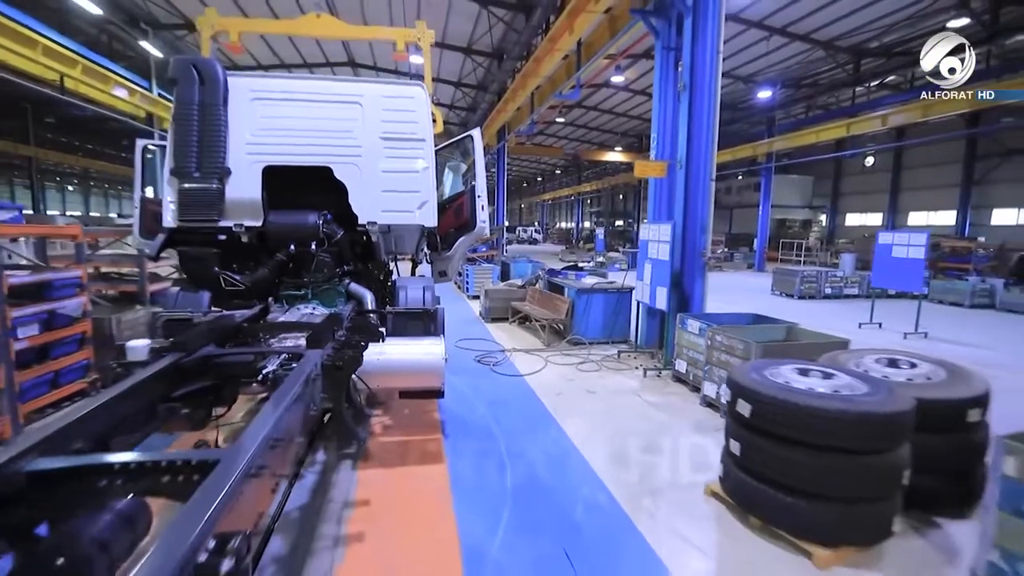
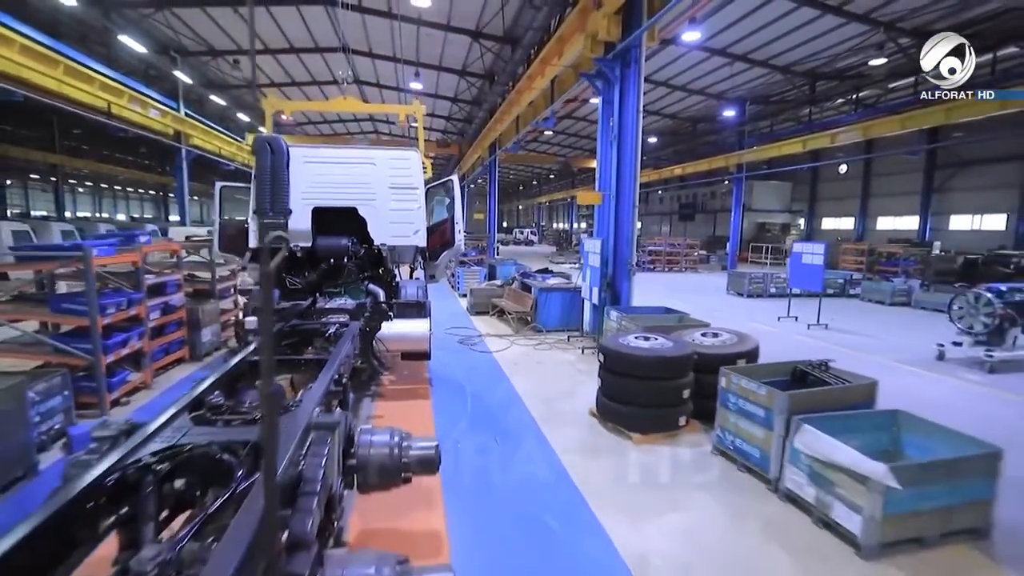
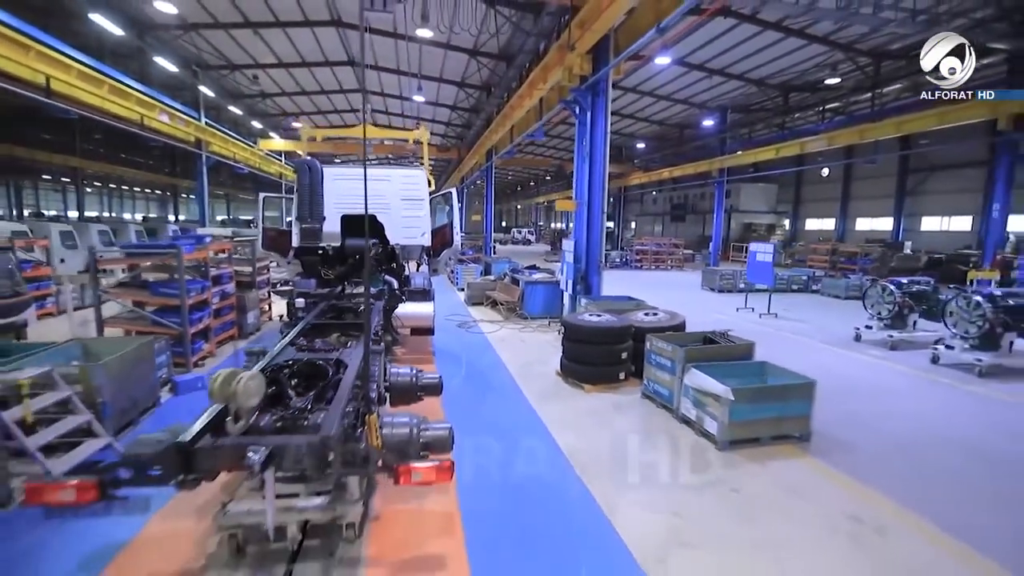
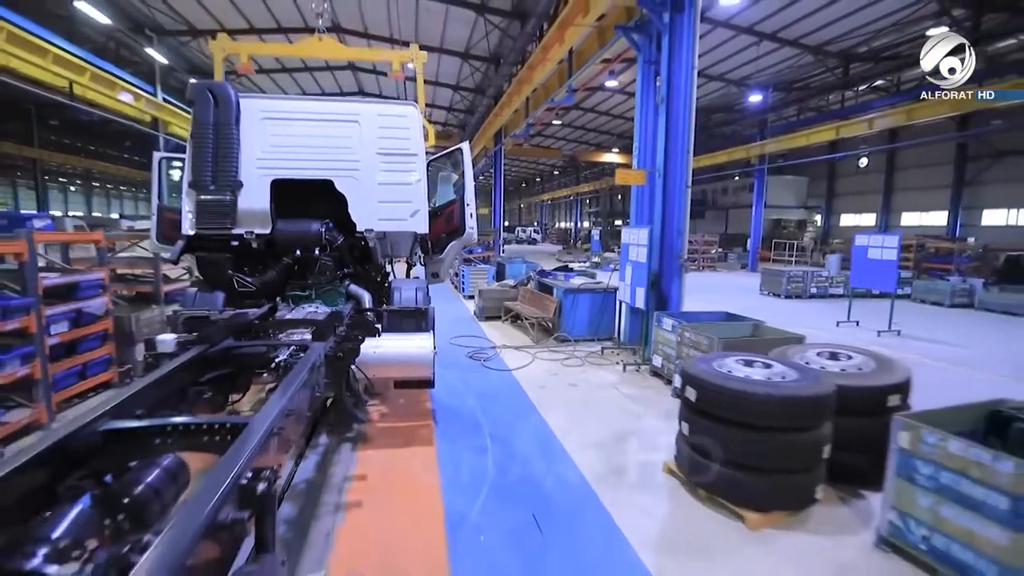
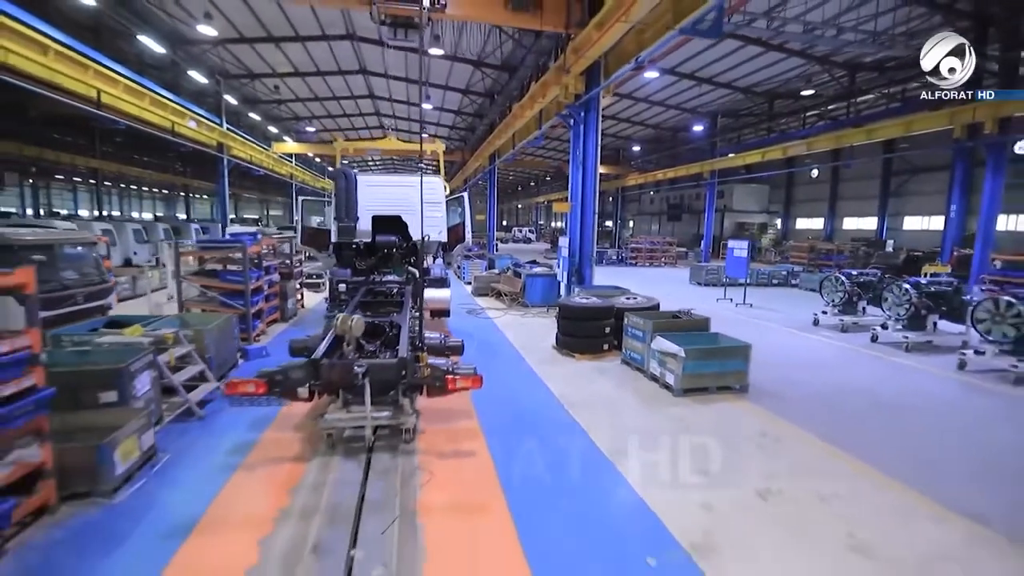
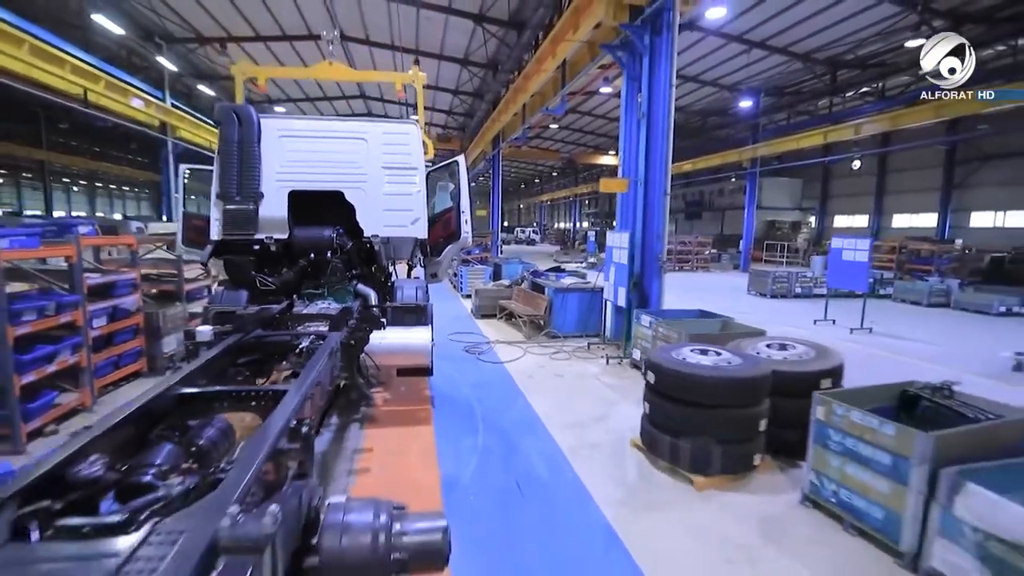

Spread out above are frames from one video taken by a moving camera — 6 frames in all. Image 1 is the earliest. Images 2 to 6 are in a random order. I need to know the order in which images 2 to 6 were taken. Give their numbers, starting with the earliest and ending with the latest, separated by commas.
4, 6, 2, 3, 5
